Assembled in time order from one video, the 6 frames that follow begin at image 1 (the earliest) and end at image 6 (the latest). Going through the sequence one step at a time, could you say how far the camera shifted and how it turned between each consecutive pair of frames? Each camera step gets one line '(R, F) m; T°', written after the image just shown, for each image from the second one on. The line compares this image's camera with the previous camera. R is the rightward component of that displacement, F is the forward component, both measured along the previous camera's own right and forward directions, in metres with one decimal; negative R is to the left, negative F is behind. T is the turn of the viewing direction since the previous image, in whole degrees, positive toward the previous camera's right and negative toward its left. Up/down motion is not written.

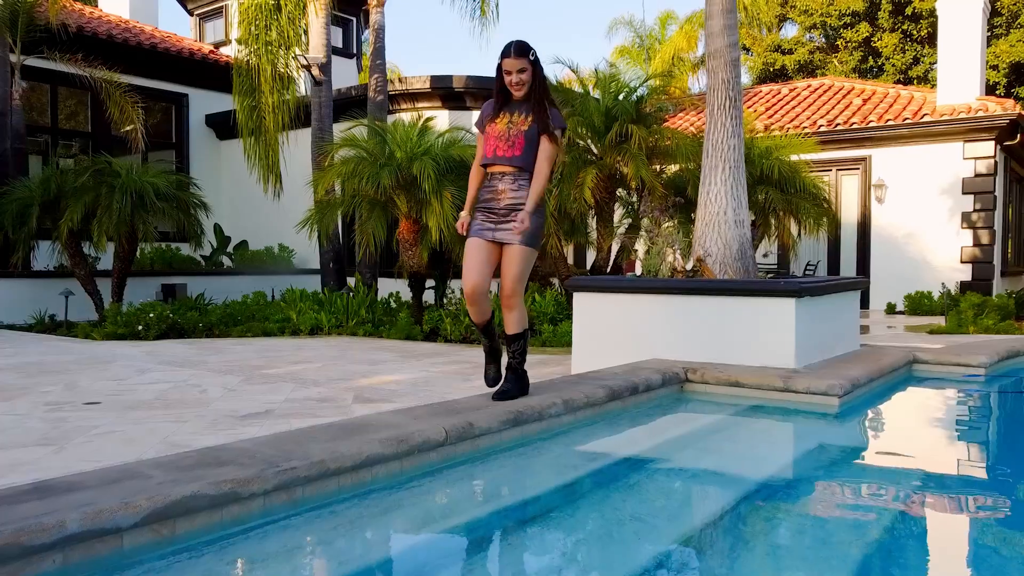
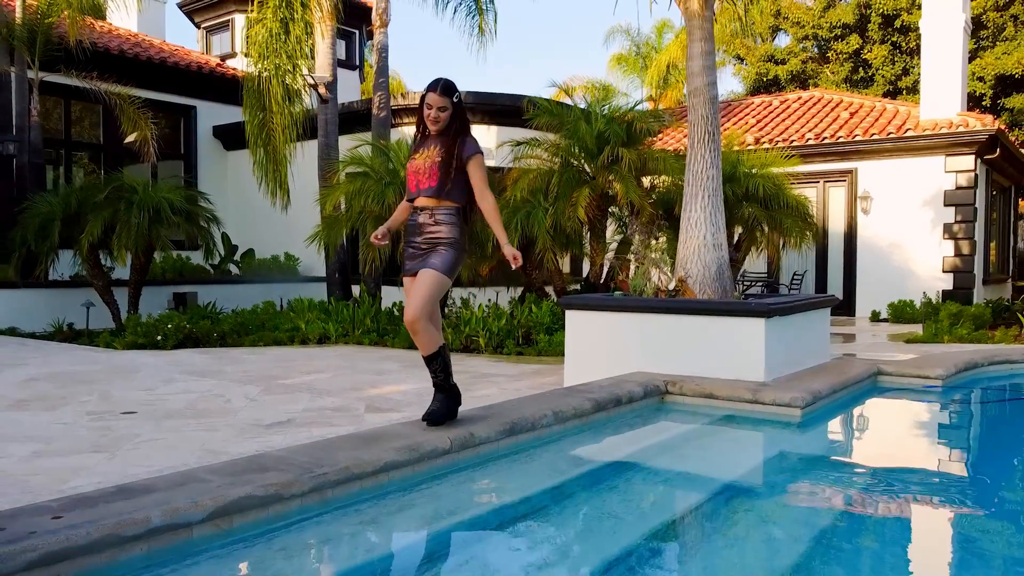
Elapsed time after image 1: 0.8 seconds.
(0.0, -0.5) m; 0°
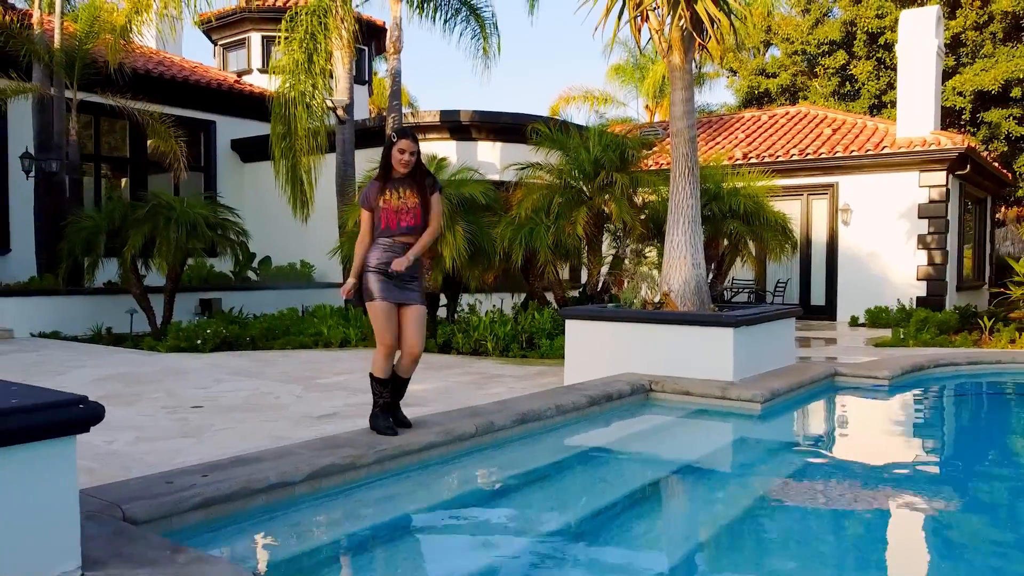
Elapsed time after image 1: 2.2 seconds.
(-0.1, -0.9) m; 0°
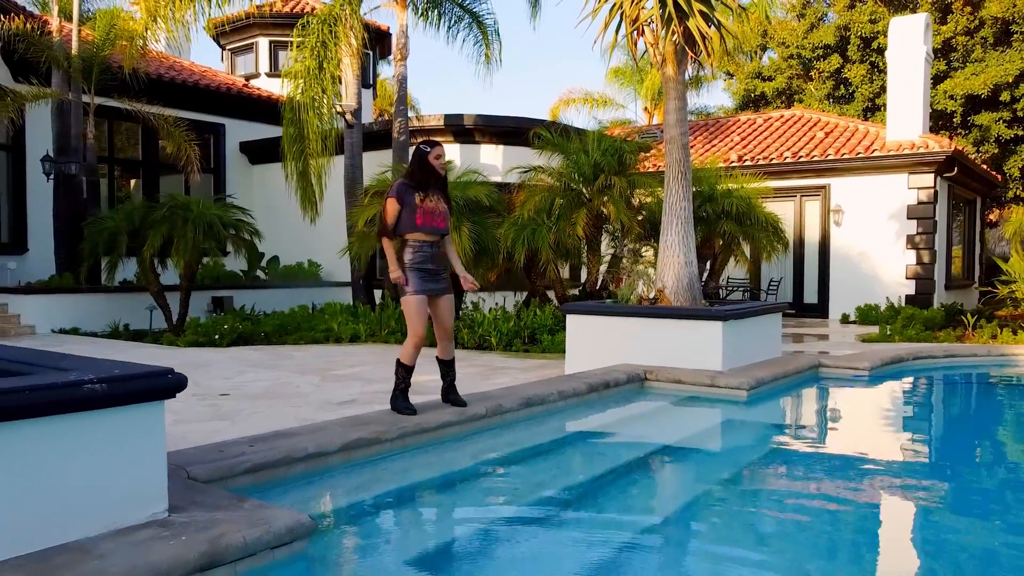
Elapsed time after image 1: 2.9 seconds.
(0.0, -0.5) m; 0°
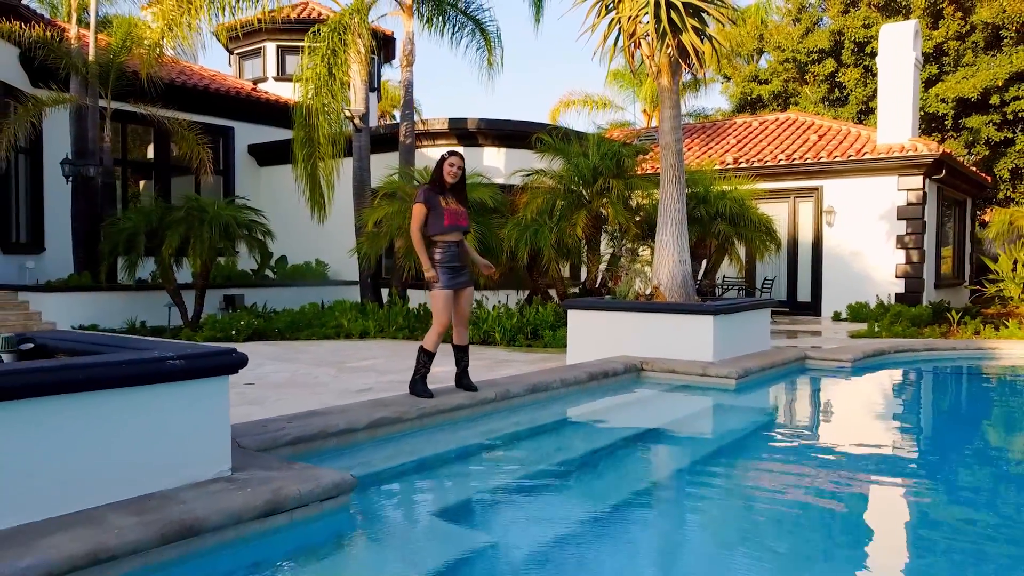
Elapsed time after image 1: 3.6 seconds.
(0.0, -0.5) m; 0°
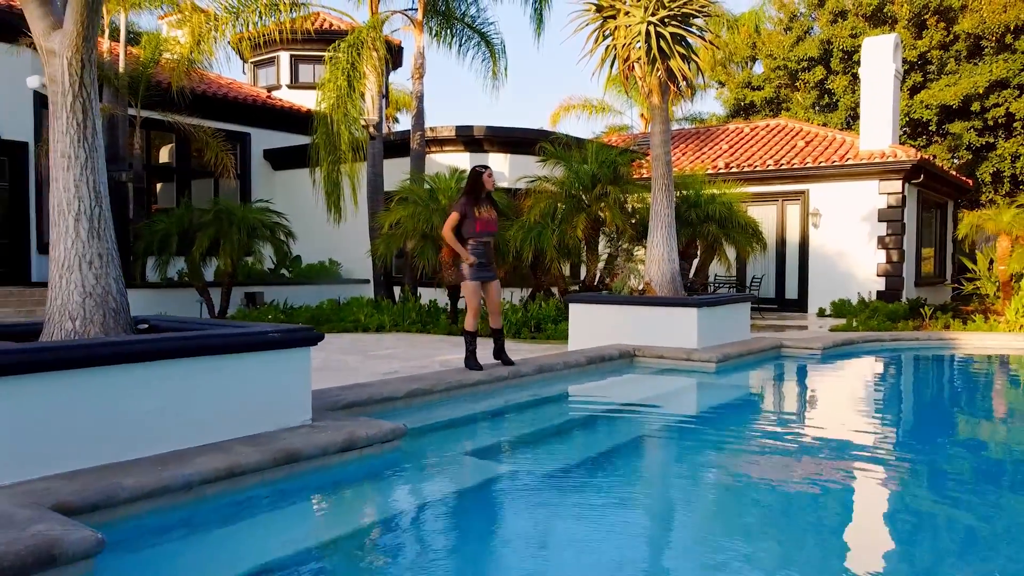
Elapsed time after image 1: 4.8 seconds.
(-0.1, -0.9) m; 0°
